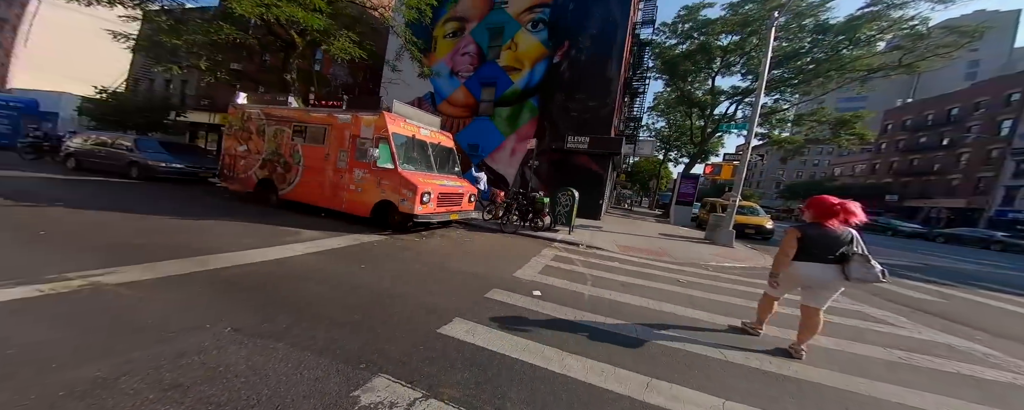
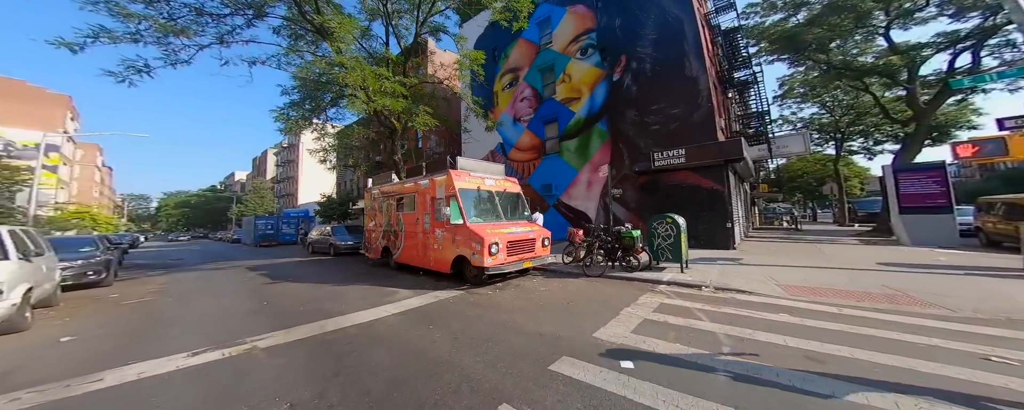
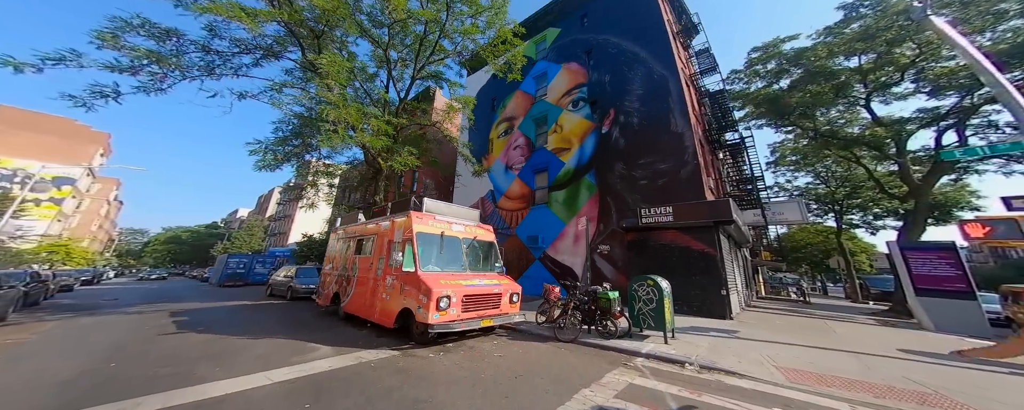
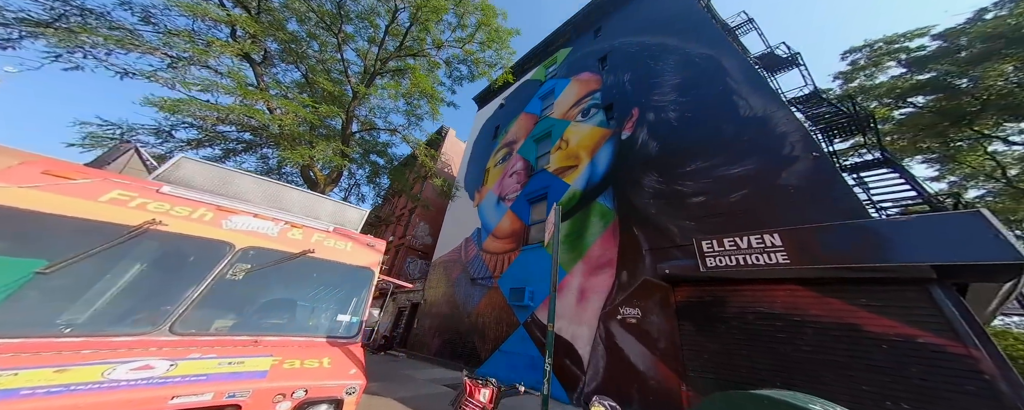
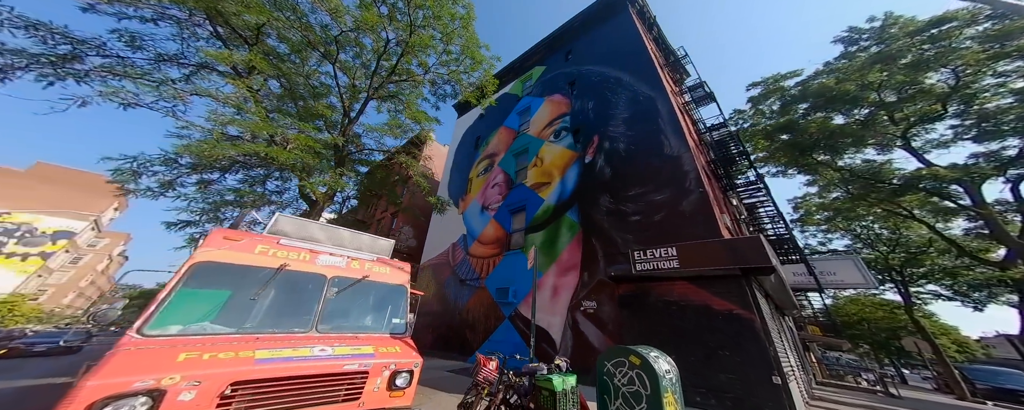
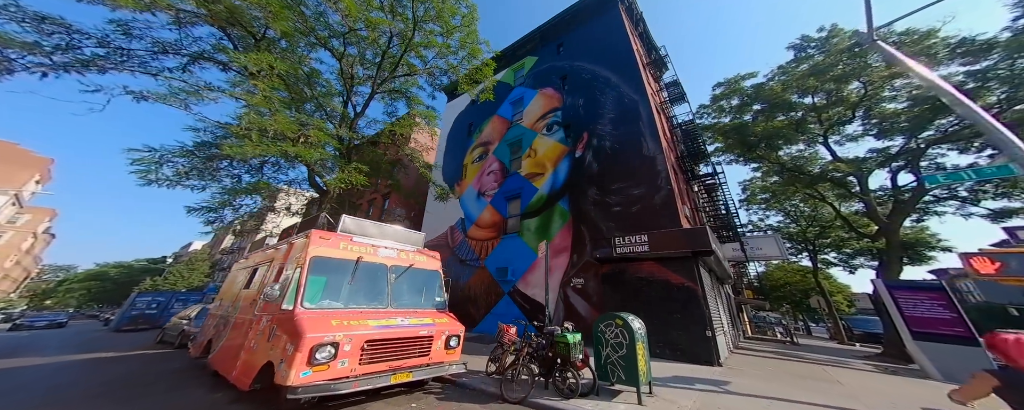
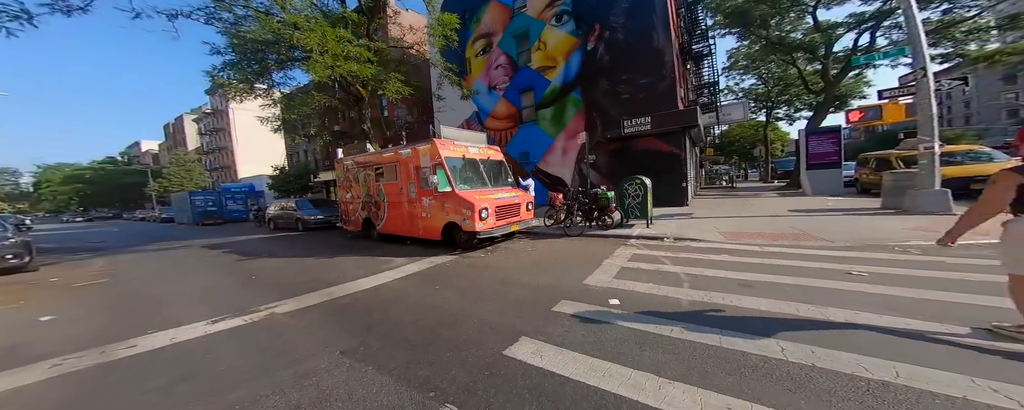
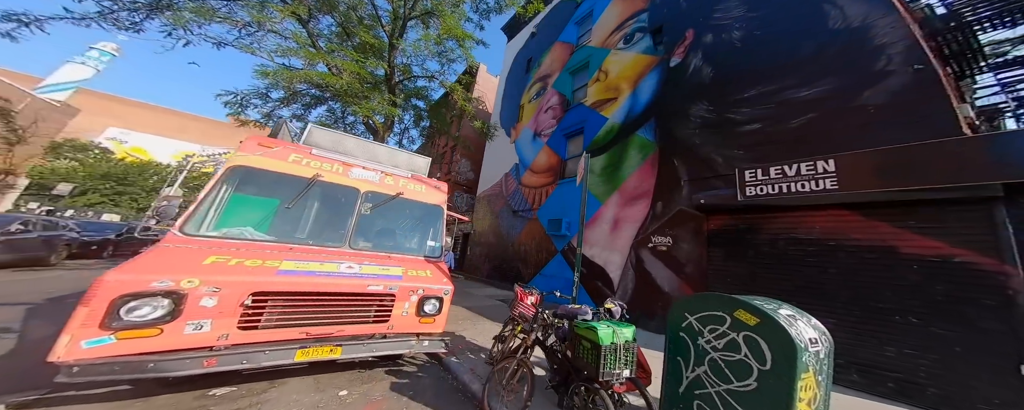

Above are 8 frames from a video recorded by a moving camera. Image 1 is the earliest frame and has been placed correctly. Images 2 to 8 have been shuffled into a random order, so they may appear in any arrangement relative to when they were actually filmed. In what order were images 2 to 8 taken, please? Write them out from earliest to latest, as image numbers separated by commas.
7, 2, 3, 6, 5, 8, 4
